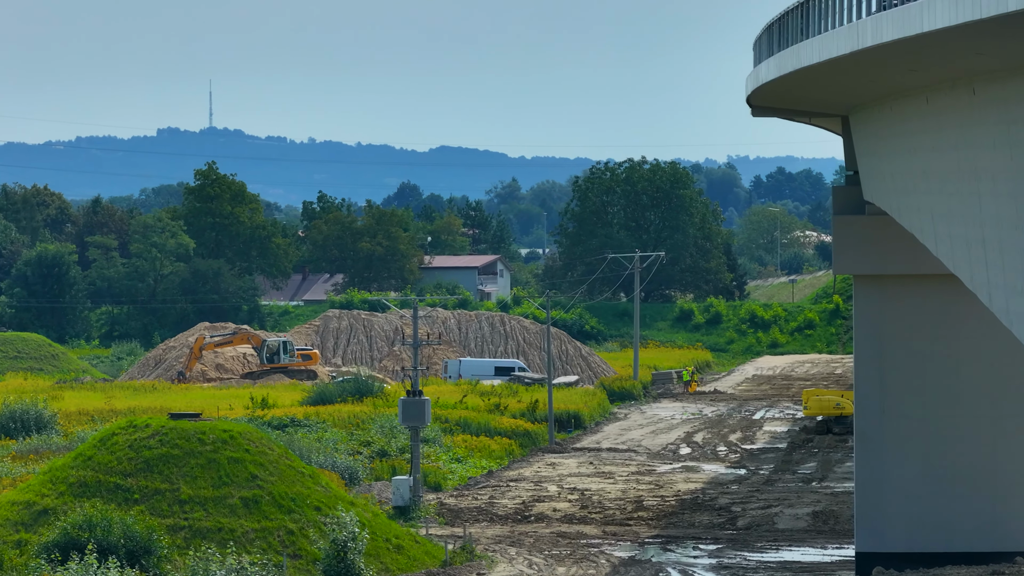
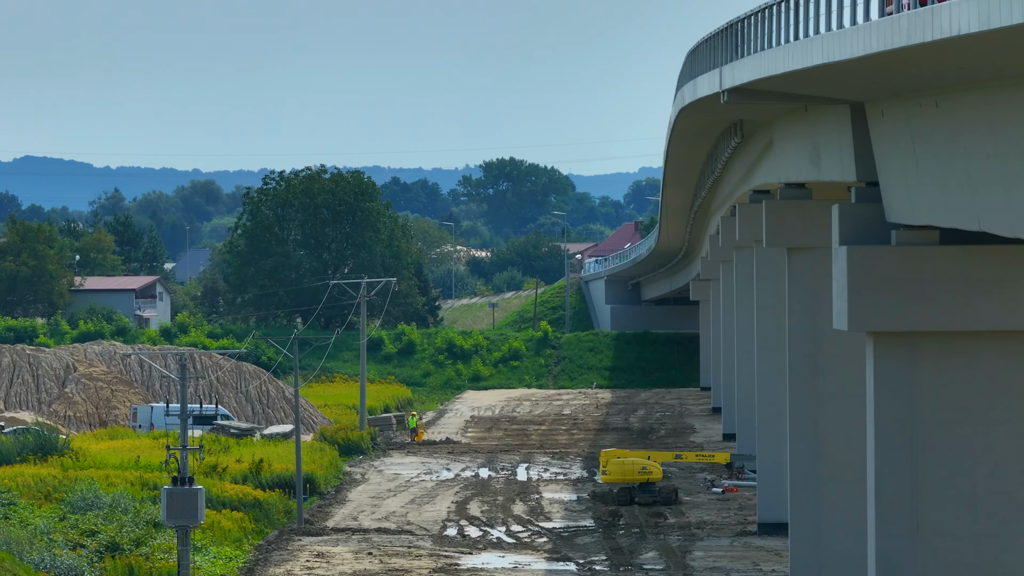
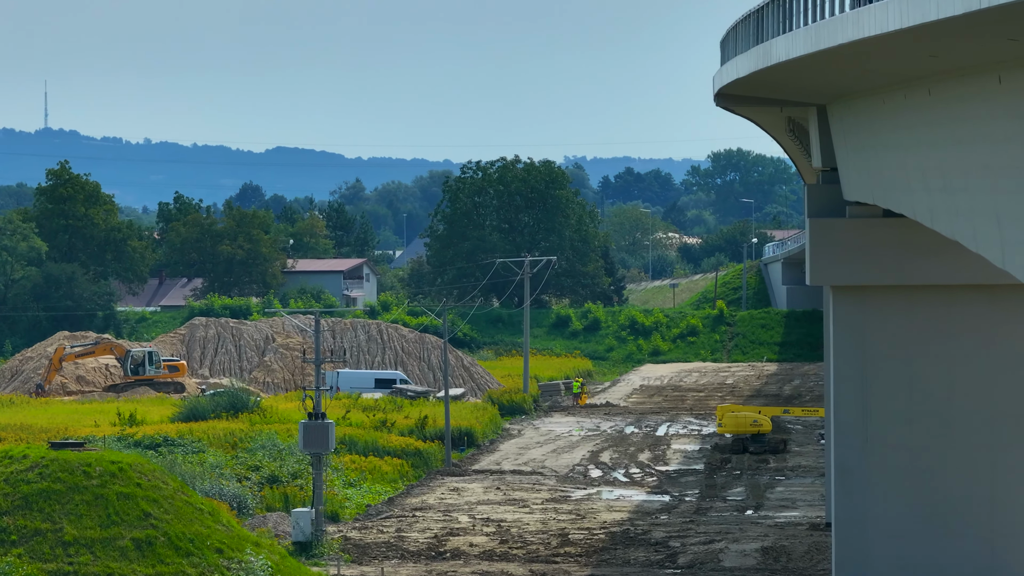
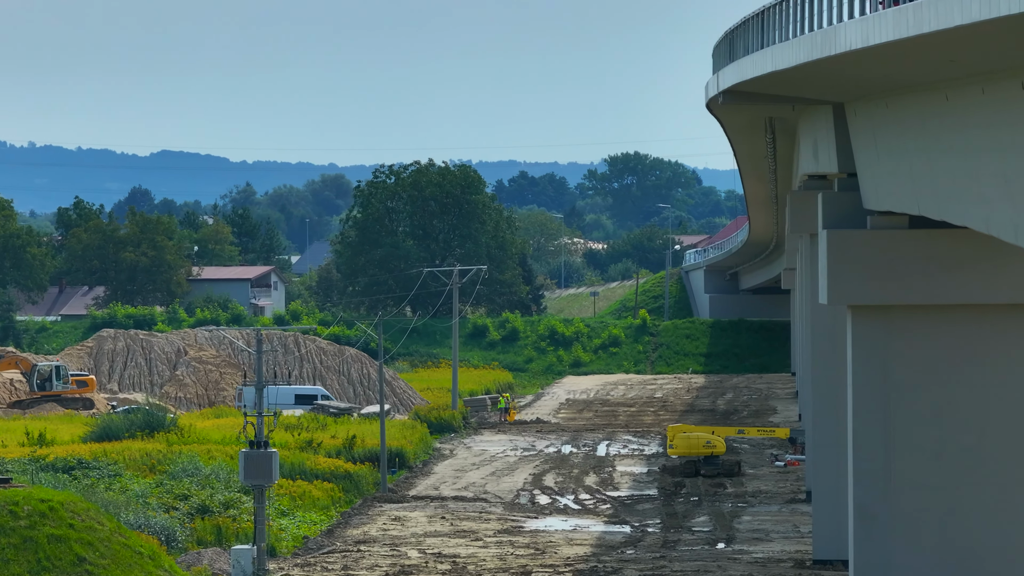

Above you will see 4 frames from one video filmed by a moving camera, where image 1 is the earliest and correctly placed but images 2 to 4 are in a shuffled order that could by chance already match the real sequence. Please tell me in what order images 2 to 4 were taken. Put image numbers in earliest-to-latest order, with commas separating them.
3, 4, 2
